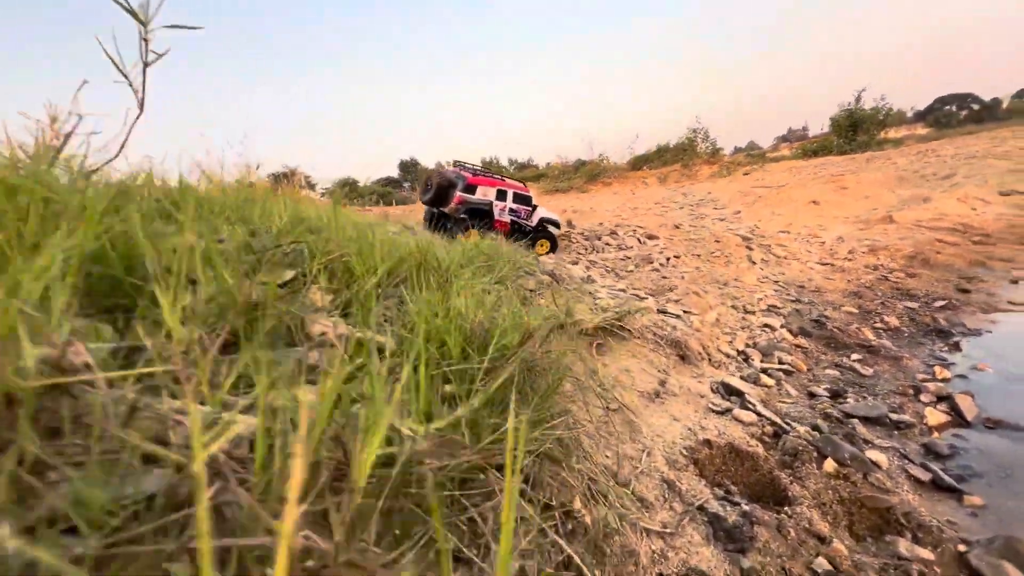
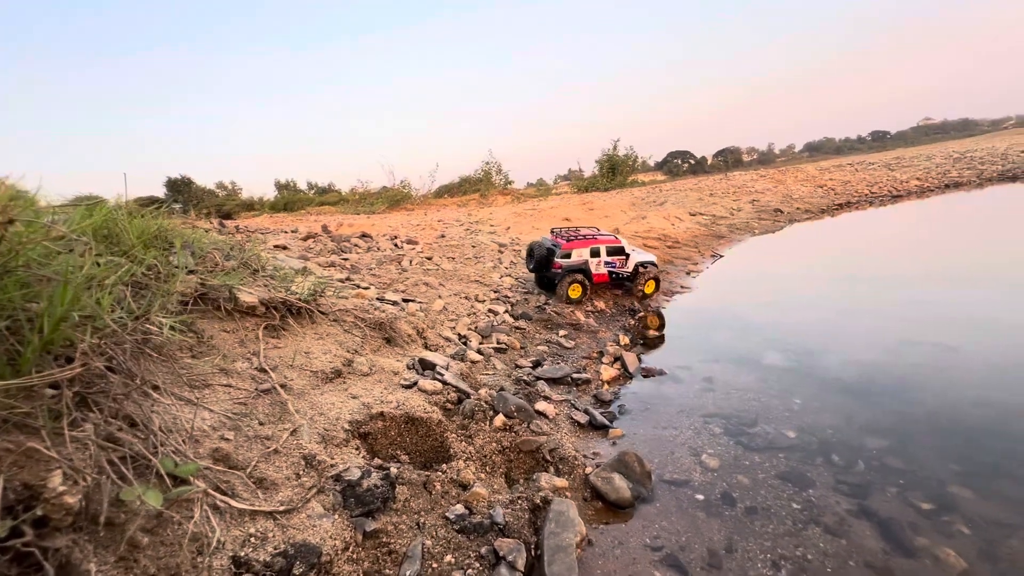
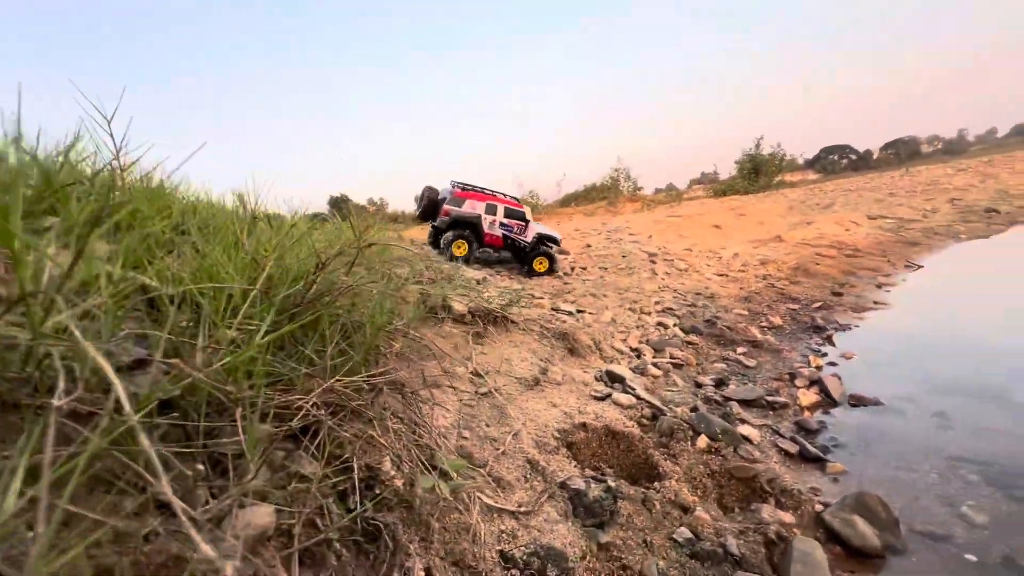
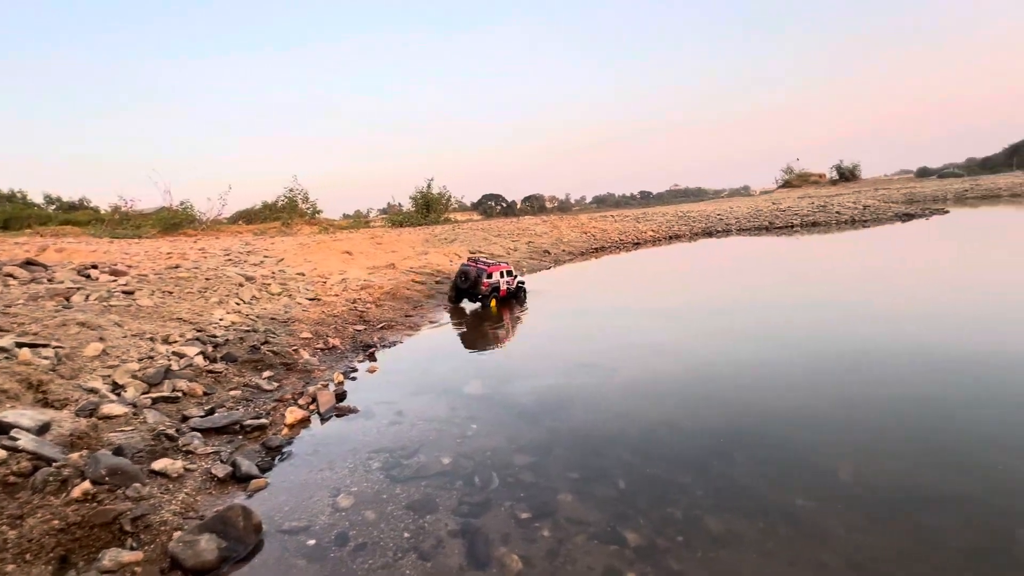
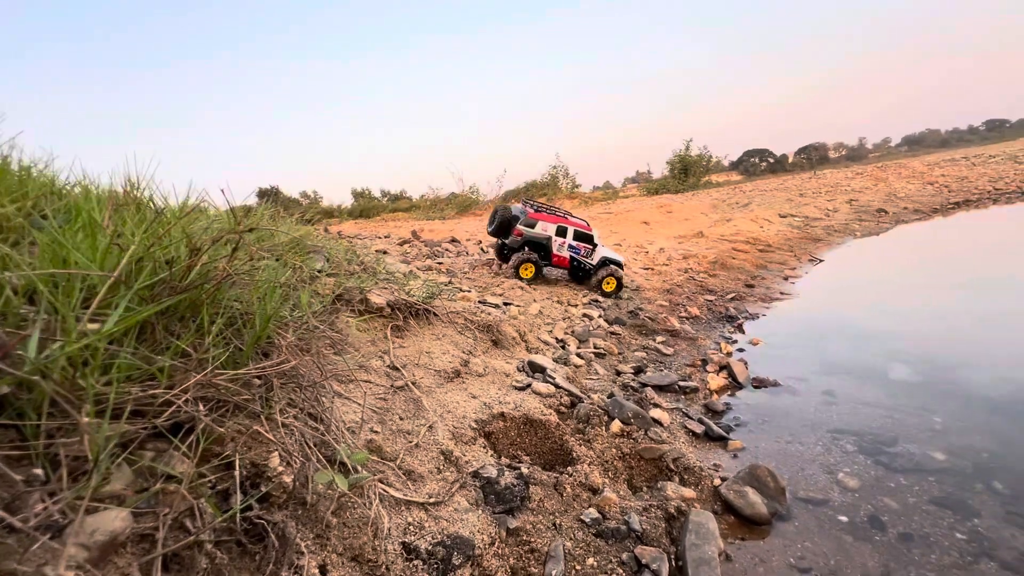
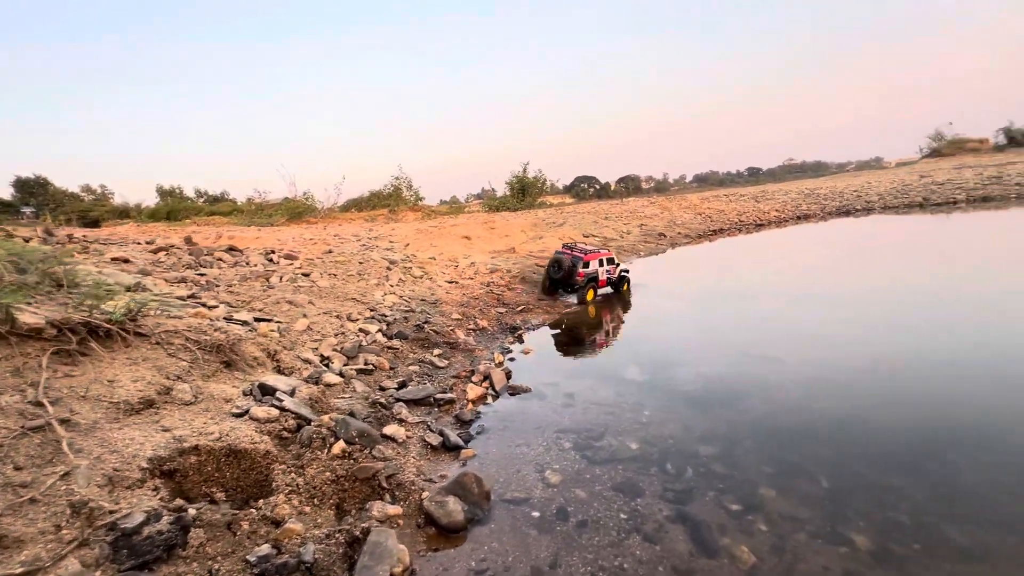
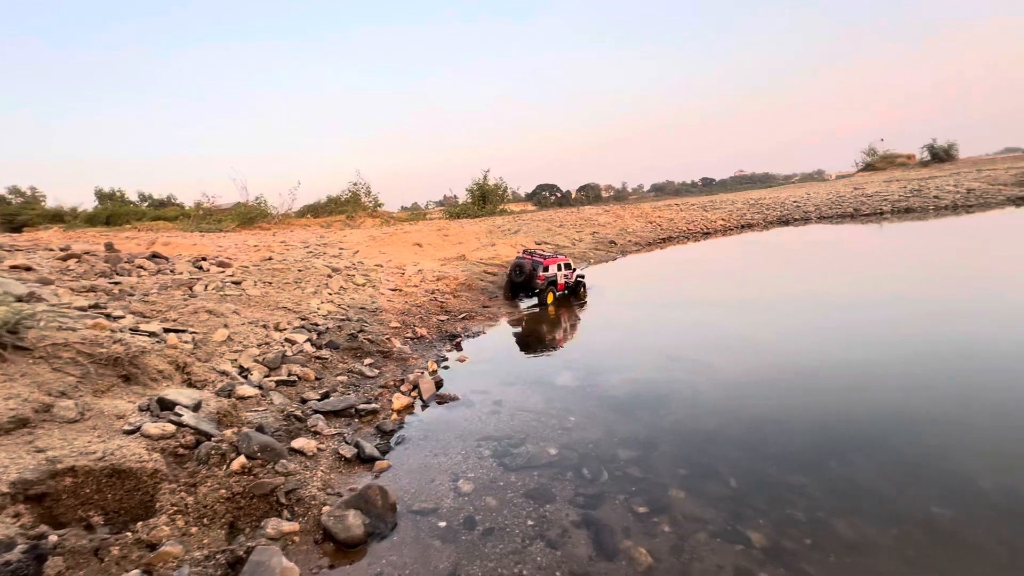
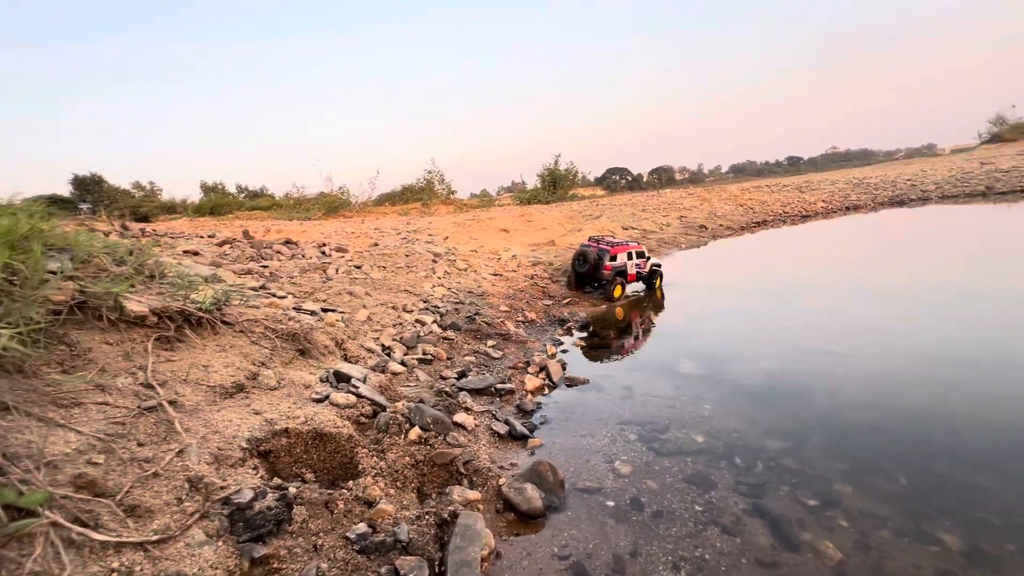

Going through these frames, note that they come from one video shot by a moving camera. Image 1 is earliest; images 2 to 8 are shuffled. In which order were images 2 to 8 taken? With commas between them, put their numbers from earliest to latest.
3, 5, 2, 8, 6, 7, 4
